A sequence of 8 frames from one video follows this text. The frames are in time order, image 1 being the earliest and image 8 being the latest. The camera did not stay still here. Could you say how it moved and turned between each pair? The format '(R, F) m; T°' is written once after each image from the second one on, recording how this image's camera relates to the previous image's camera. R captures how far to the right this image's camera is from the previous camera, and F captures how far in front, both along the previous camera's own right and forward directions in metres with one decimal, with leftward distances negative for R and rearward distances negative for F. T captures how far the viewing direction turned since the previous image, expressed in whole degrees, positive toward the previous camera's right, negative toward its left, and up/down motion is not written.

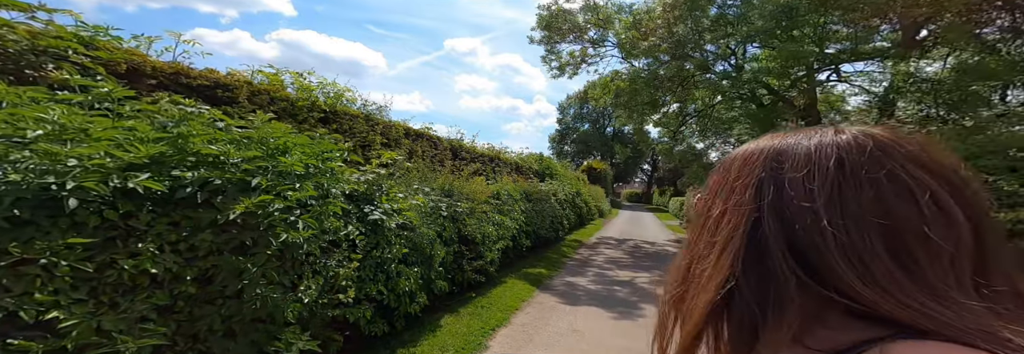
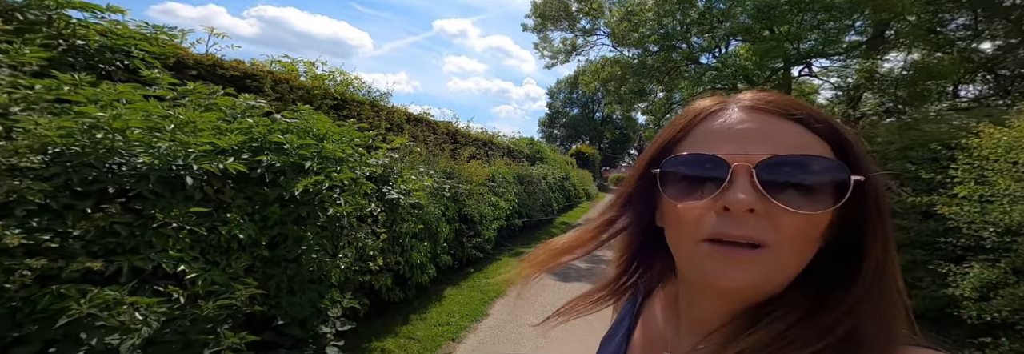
(-0.3, -0.8) m; +2°
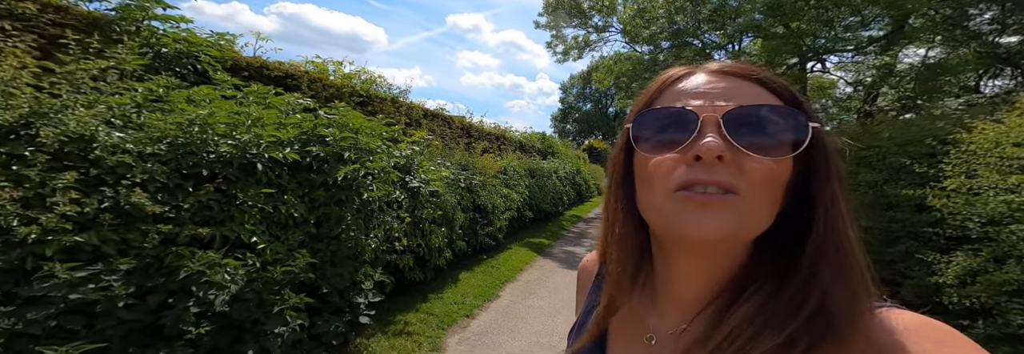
(0.0, -0.7) m; -2°
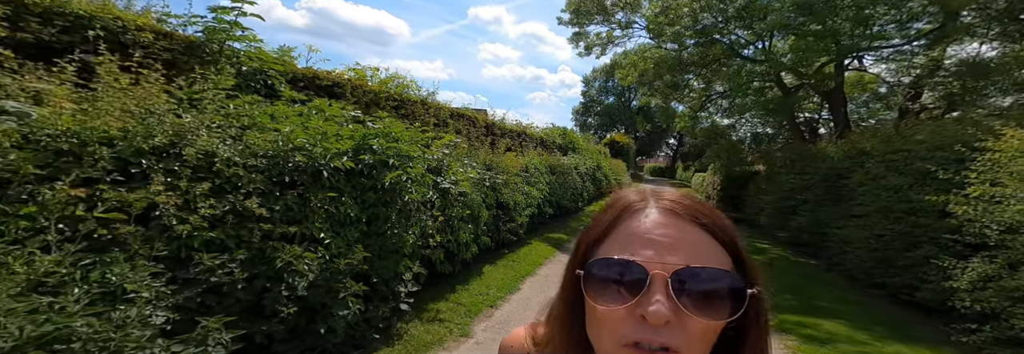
(-0.1, -0.6) m; -3°
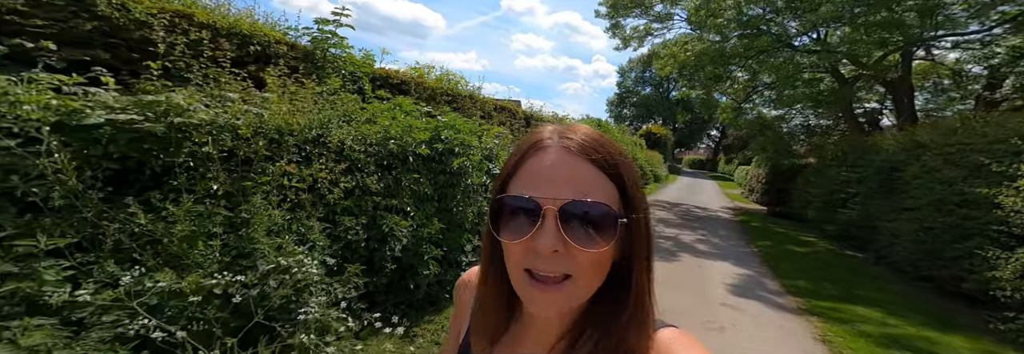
(-0.3, -0.9) m; -5°
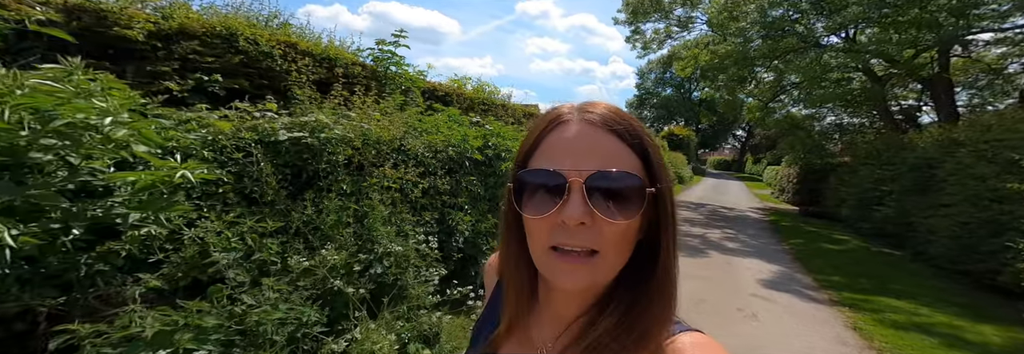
(-0.4, -0.7) m; -3°
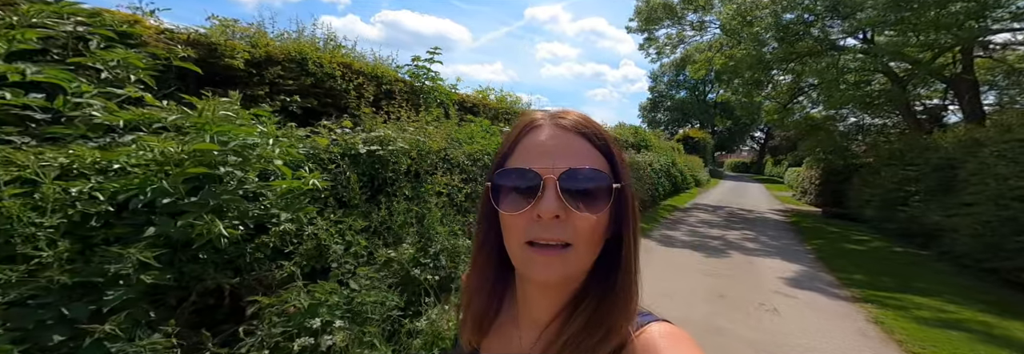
(-0.3, -0.4) m; -2°
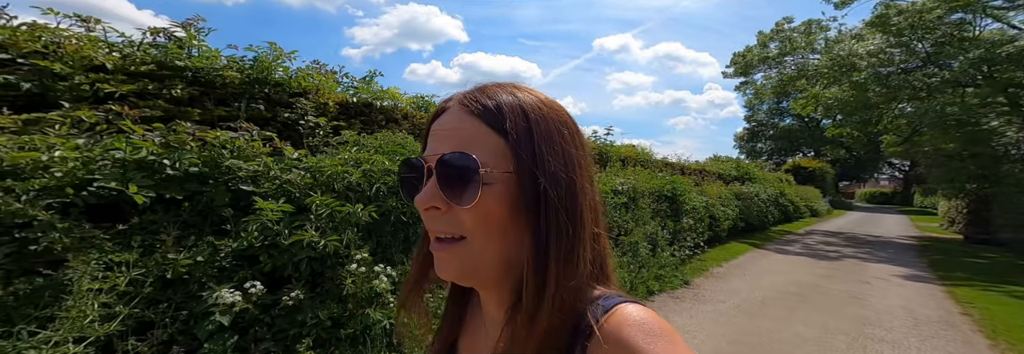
(-1.5, -3.5) m; -12°
